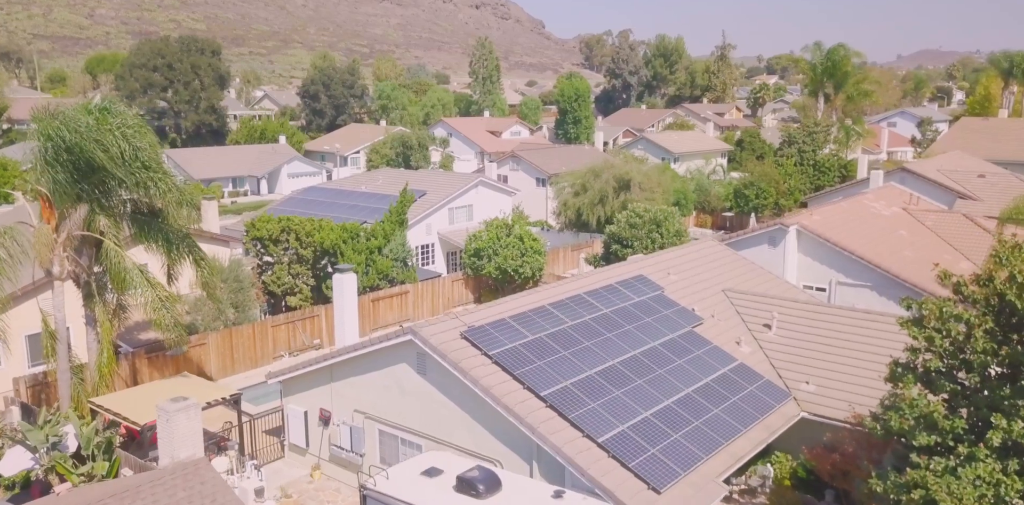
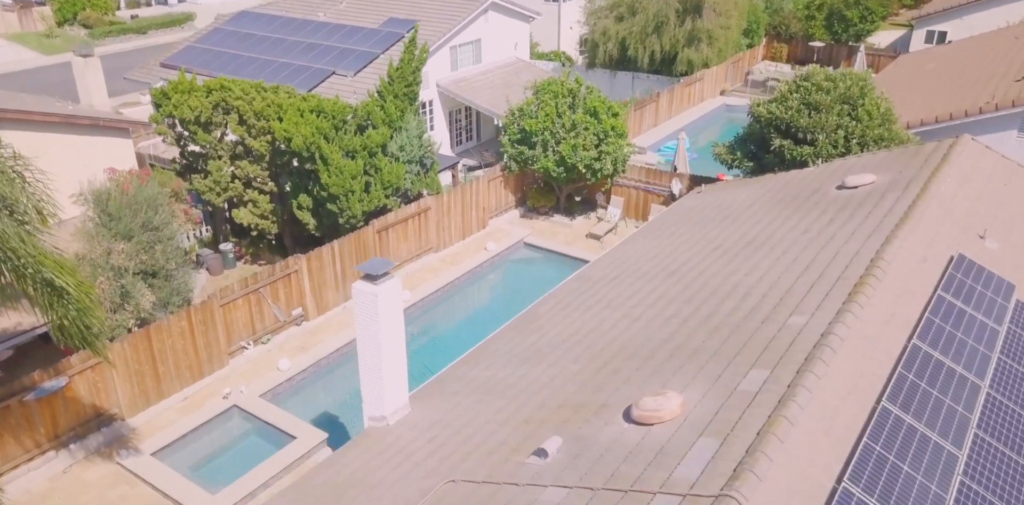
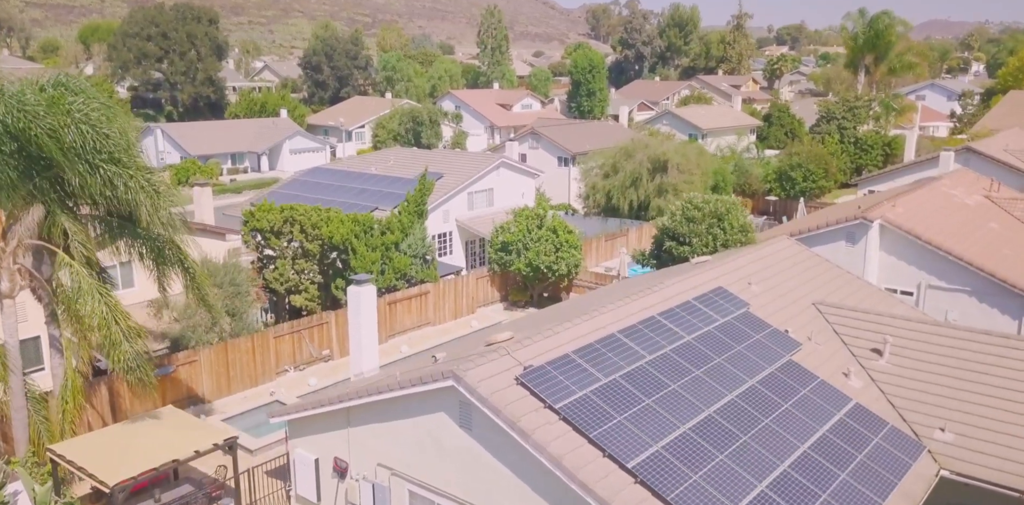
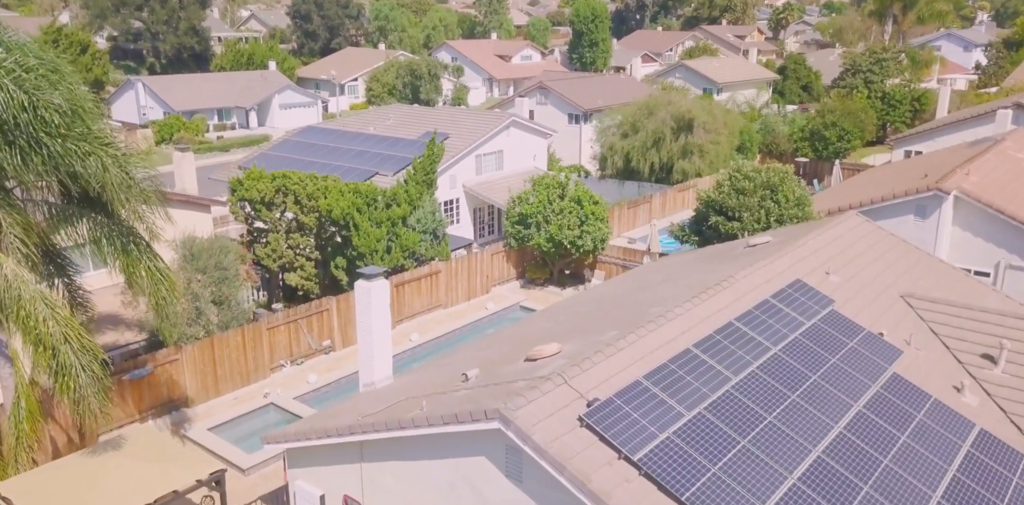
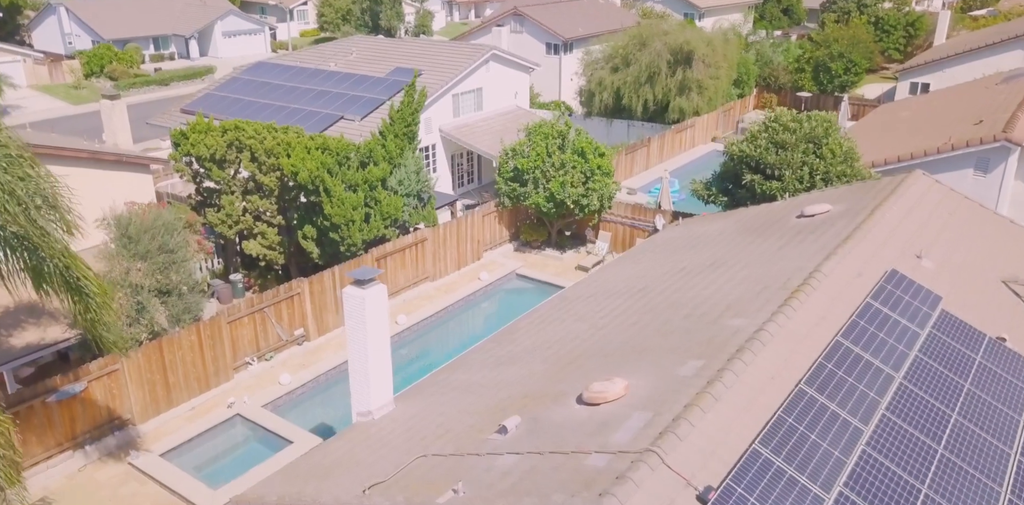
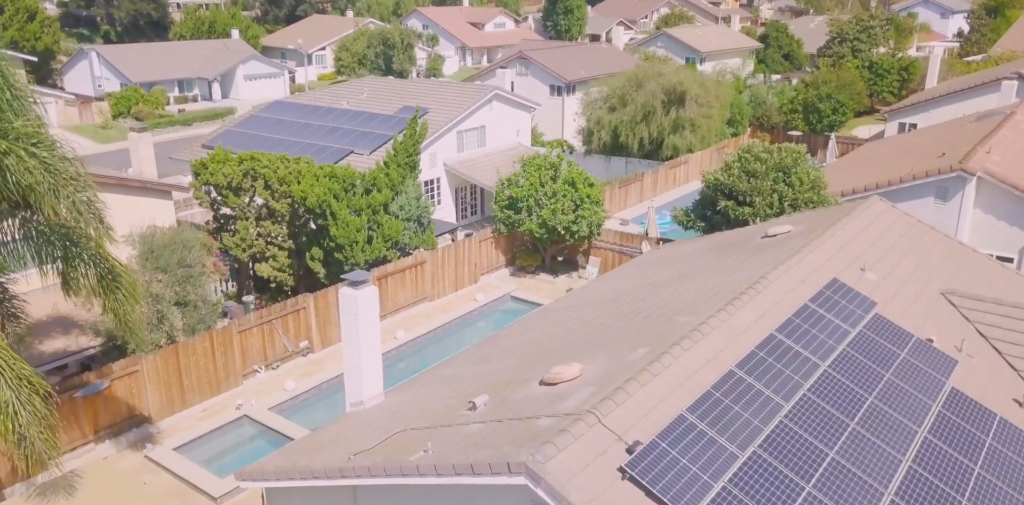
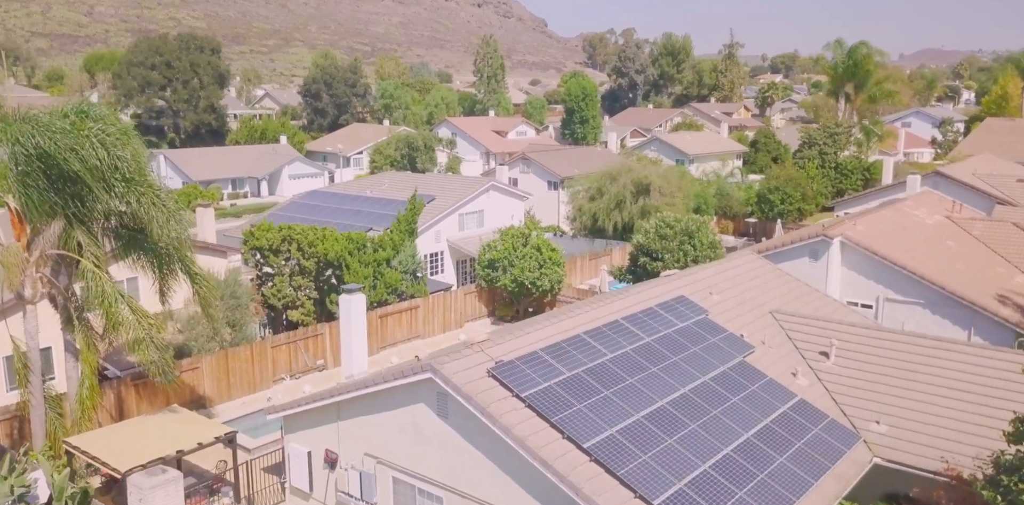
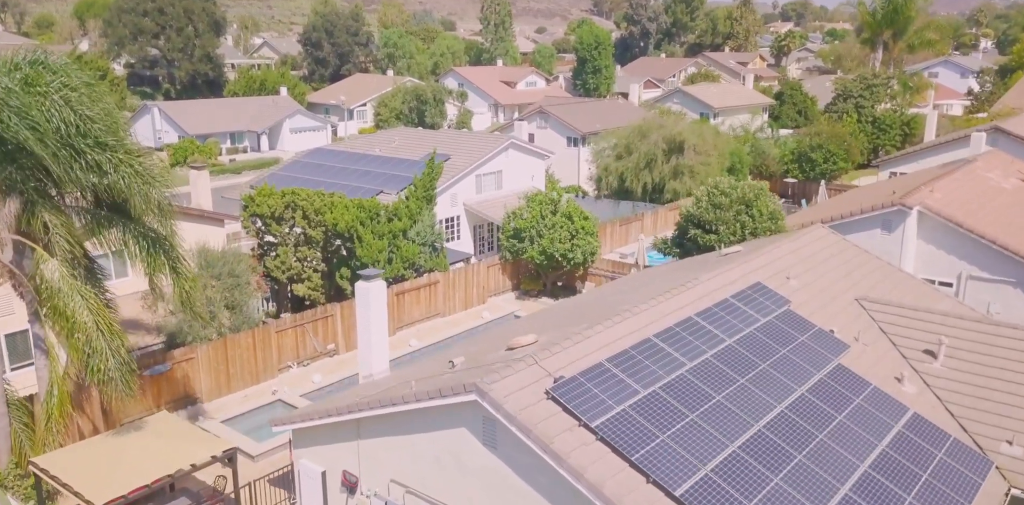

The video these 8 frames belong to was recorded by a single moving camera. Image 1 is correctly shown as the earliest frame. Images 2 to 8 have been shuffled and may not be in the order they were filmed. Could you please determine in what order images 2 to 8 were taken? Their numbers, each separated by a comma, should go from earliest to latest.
7, 3, 8, 4, 6, 5, 2
